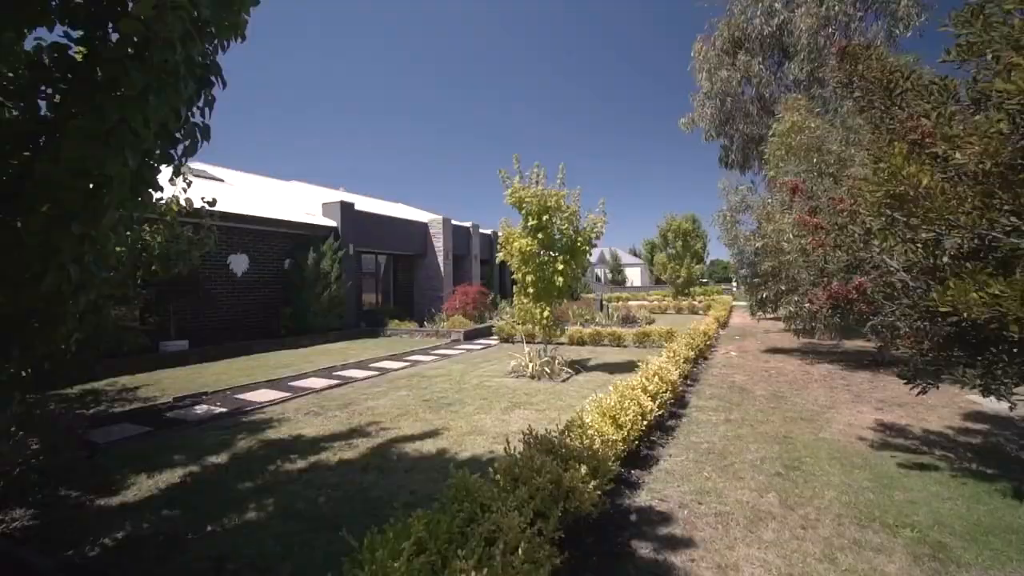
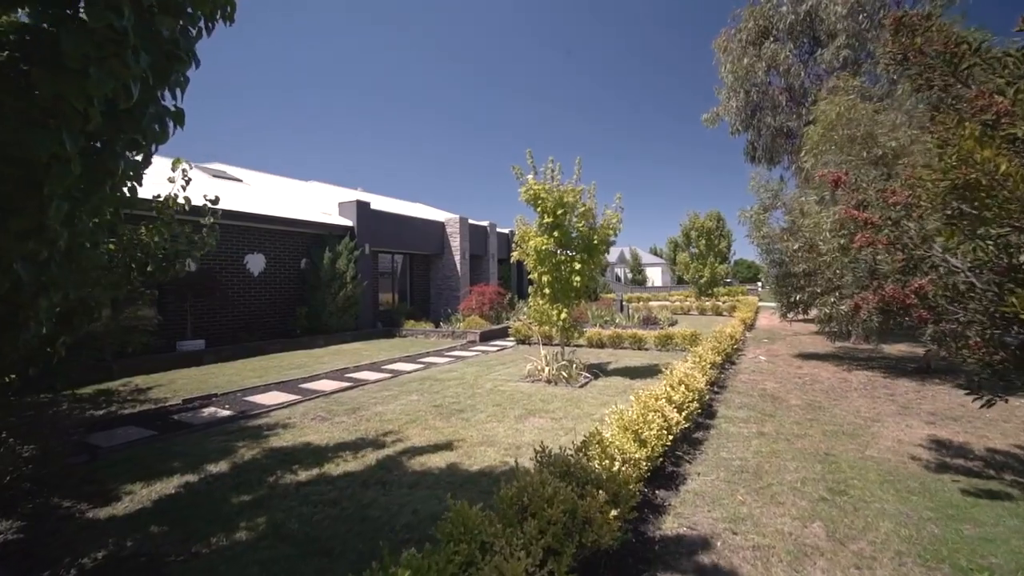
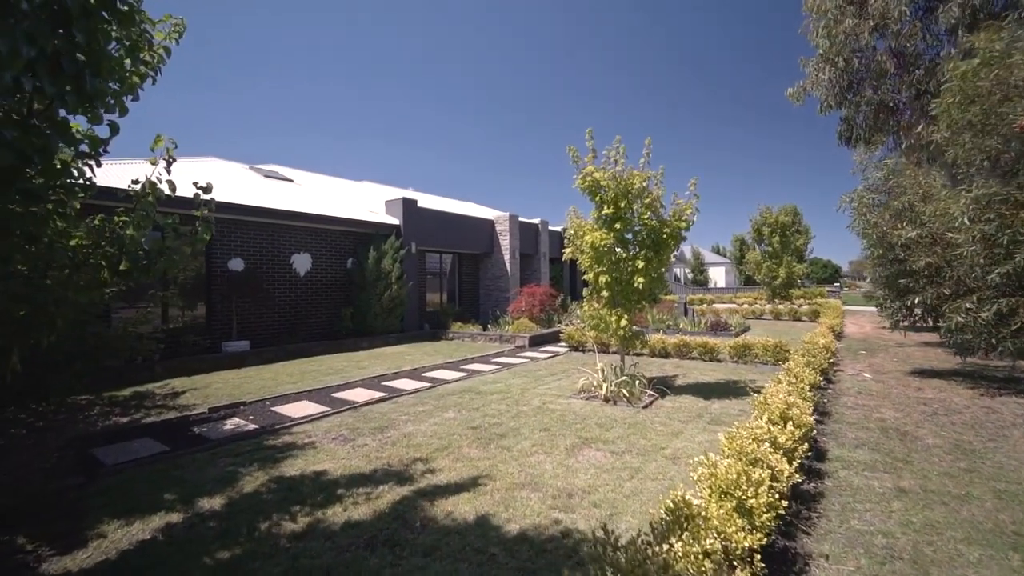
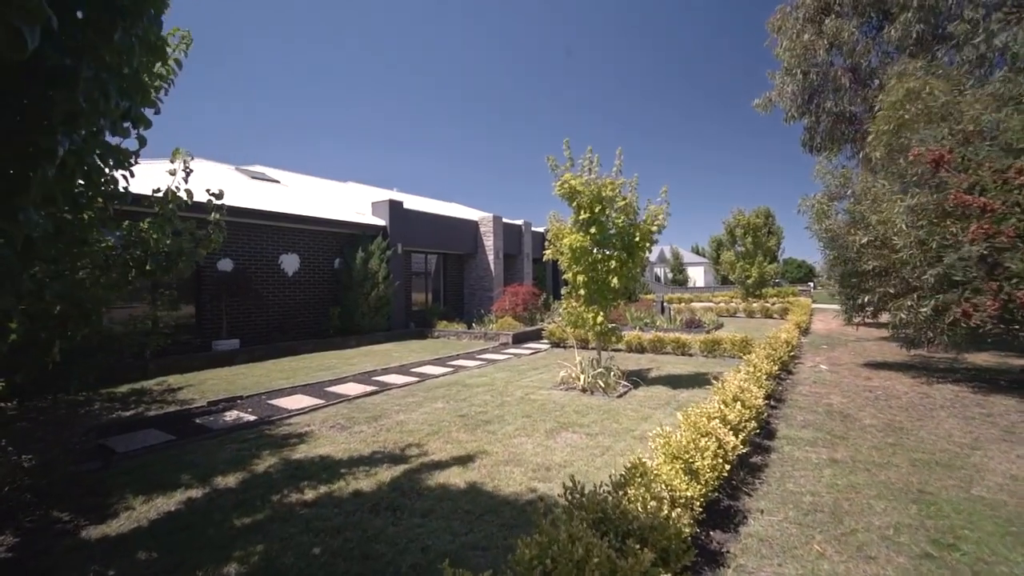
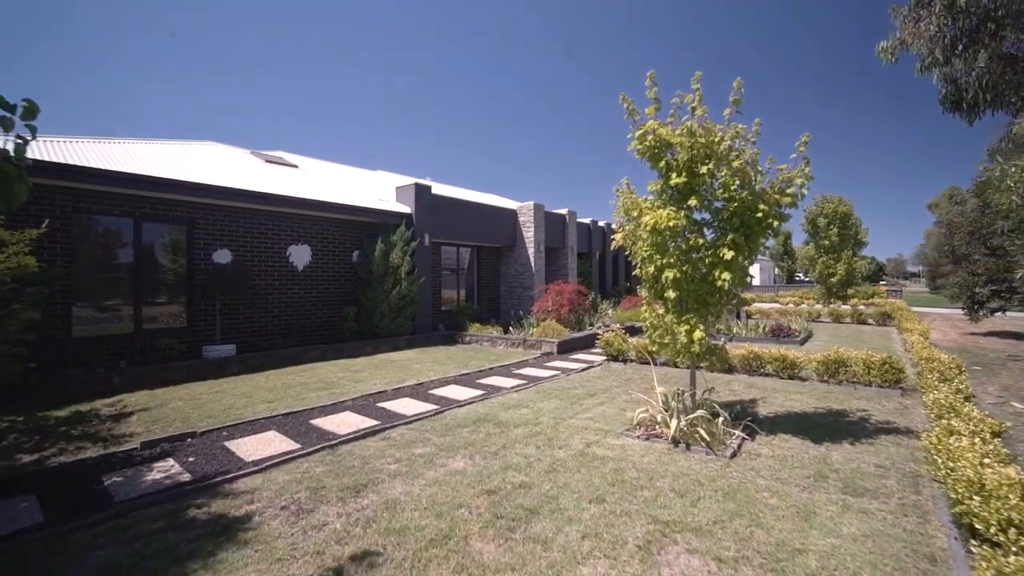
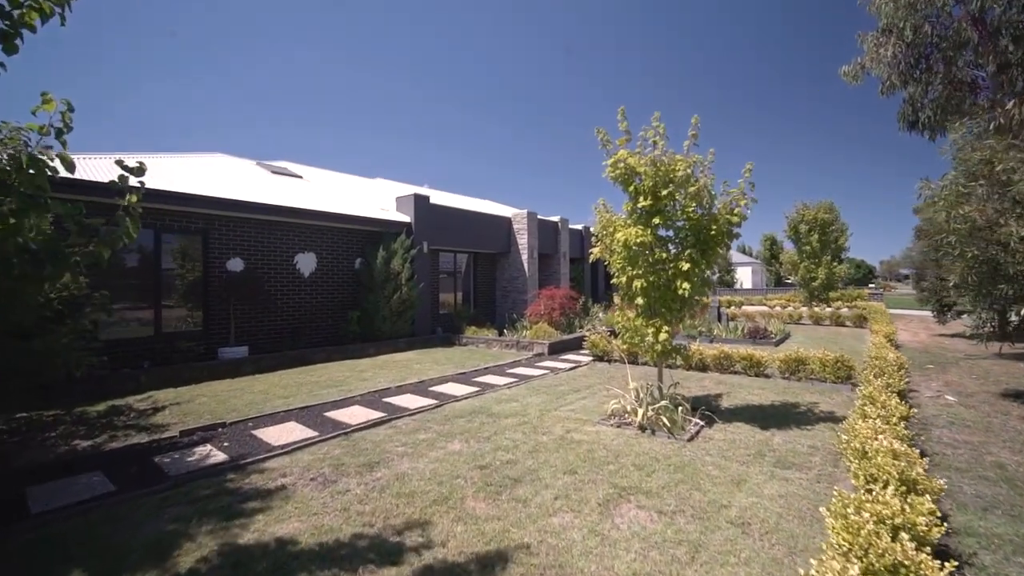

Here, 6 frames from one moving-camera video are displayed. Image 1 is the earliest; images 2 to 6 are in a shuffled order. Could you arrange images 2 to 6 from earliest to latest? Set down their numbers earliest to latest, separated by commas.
2, 4, 3, 6, 5
